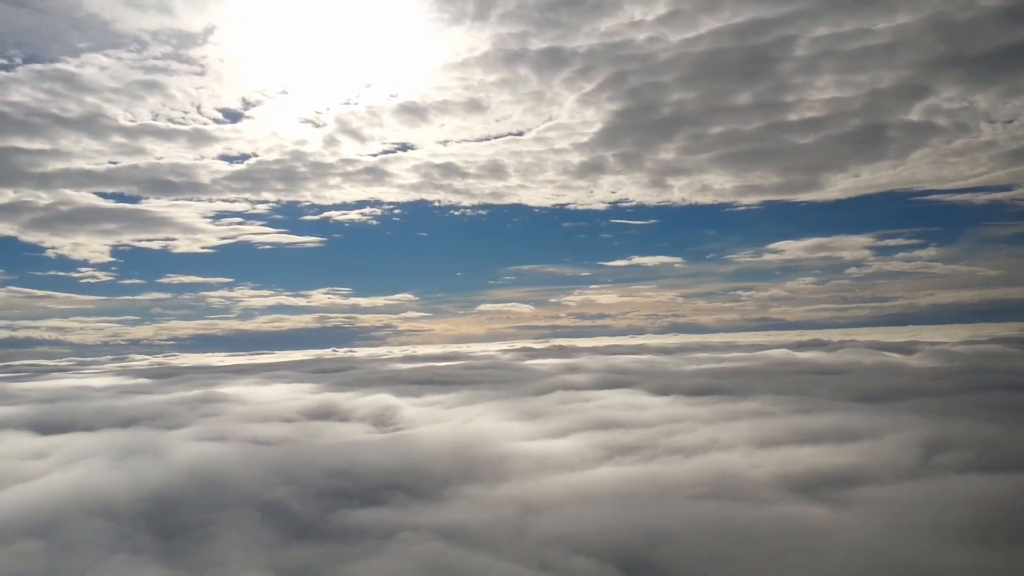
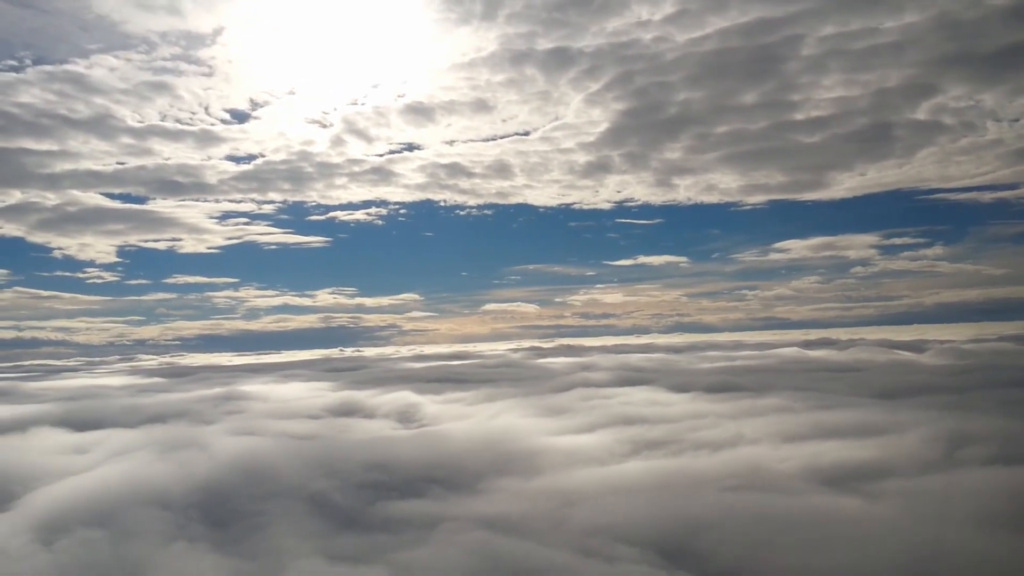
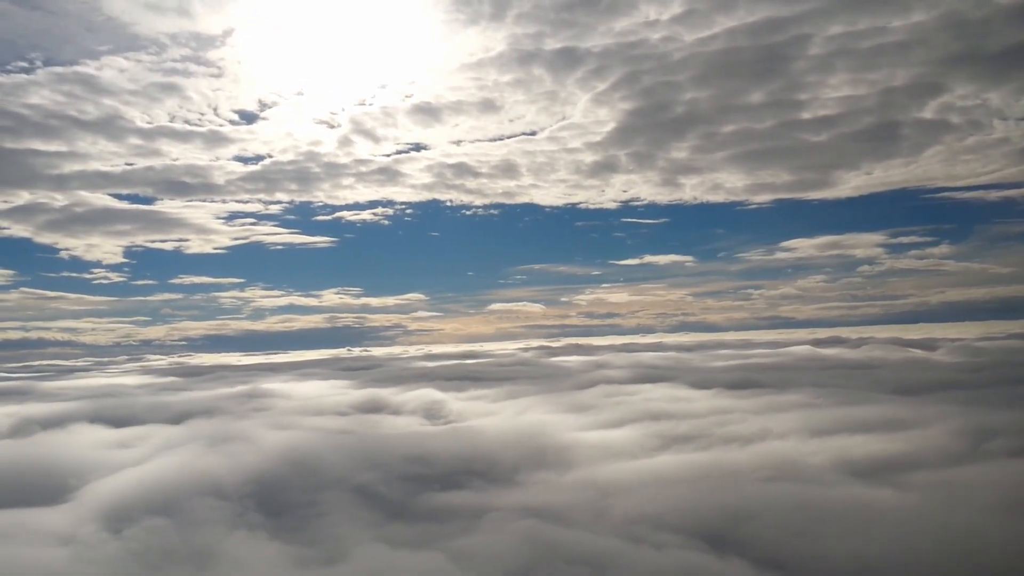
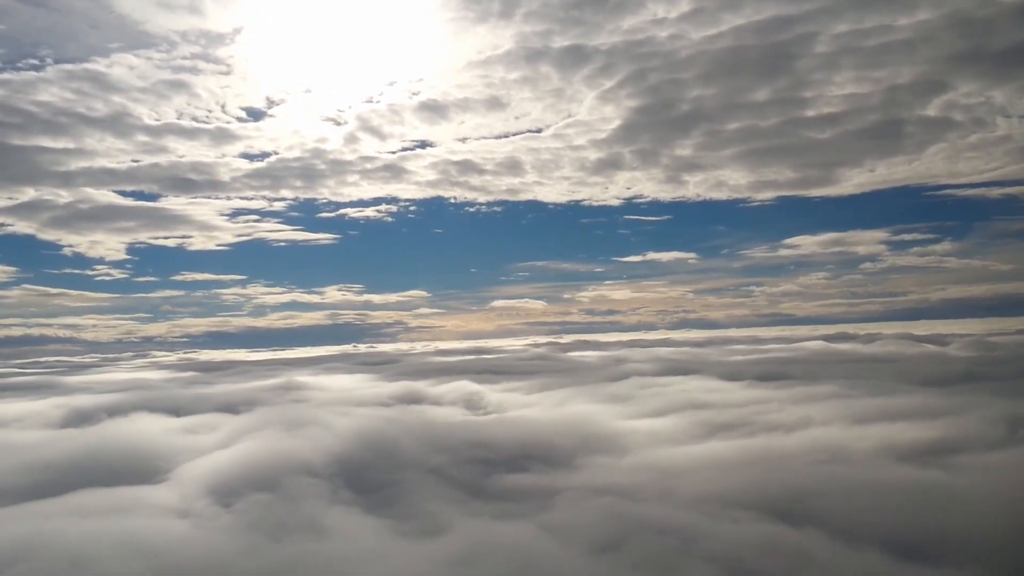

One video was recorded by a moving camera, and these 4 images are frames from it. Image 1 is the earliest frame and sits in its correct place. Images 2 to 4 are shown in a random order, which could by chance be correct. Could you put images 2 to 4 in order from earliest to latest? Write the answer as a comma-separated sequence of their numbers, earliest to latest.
2, 3, 4
